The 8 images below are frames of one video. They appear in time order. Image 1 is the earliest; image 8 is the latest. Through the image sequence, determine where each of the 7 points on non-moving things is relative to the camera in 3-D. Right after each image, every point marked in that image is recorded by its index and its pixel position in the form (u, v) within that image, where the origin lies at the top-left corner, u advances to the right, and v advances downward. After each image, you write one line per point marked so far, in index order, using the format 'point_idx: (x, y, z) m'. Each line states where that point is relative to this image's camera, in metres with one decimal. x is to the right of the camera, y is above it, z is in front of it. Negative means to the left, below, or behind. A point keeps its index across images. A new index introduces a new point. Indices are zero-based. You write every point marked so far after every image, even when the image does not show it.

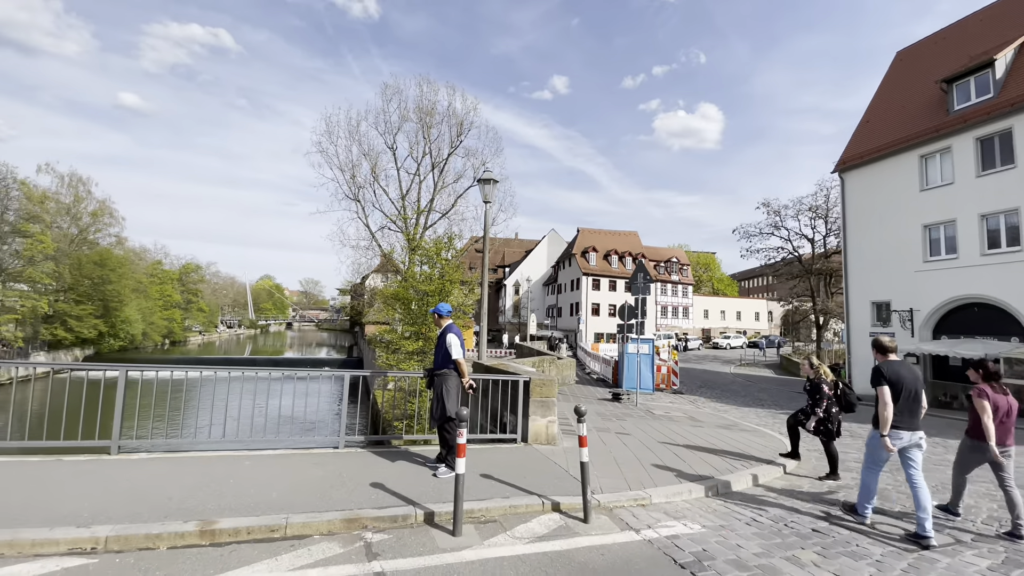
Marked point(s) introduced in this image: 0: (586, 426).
0: (+0.5, -1.0, +3.6) m
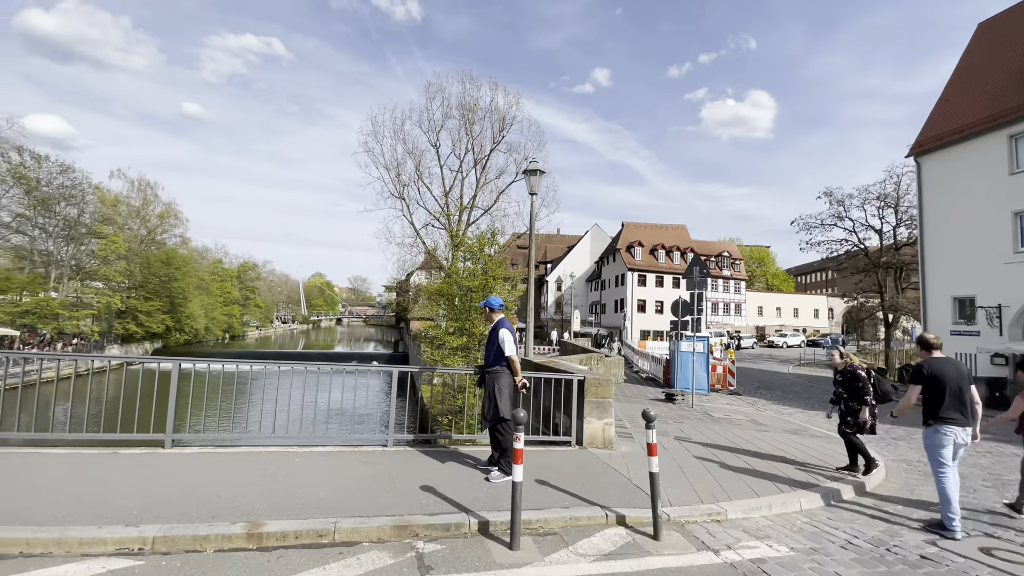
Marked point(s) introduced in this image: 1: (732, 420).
0: (+0.9, -0.9, +3.3) m
1: (+3.6, -2.2, +8.4) m
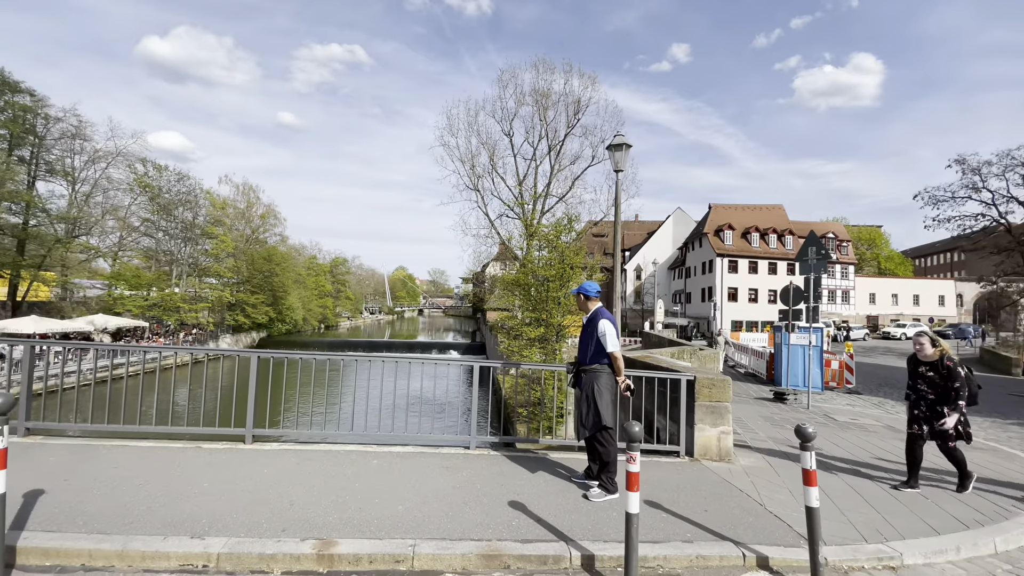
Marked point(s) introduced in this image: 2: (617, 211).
0: (+1.5, -0.8, +2.5) m
1: (+4.9, -1.9, +7.2) m
2: (+1.8, +1.3, +8.7) m
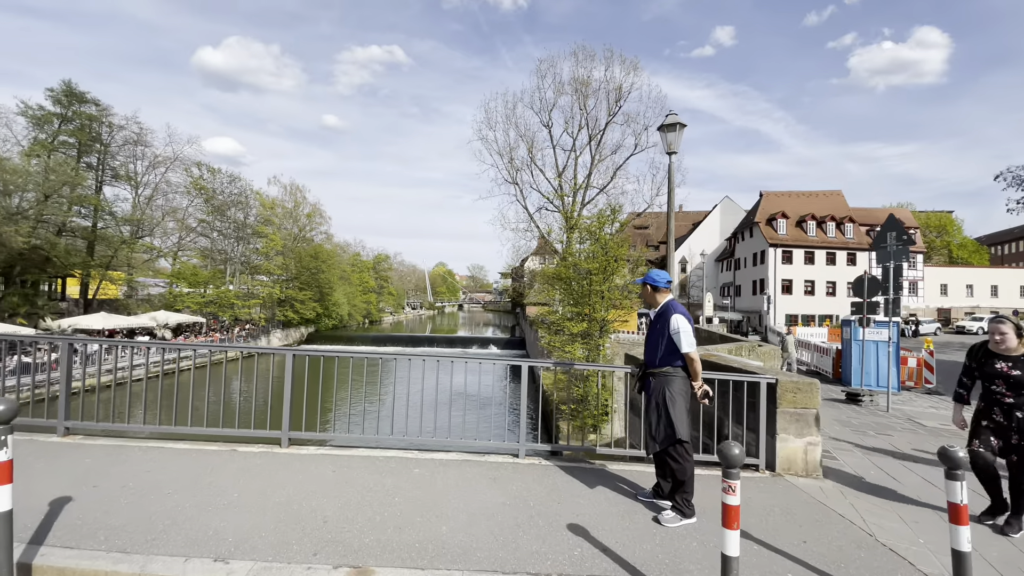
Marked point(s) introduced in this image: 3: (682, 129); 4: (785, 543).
0: (+1.7, -0.8, +2.0) m
1: (+5.5, -1.8, +6.4) m
2: (+2.5, +1.4, +8.1) m
3: (+2.7, +2.5, +8.2) m
4: (+1.4, -1.3, +2.7) m
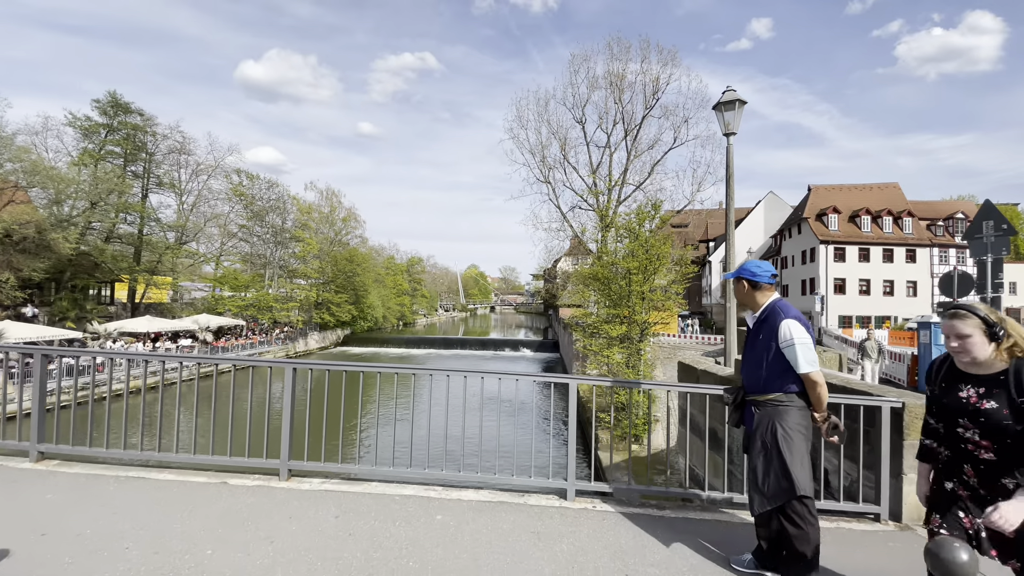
0: (+1.9, -0.7, +1.1) m
1: (+5.9, -1.7, +5.2) m
2: (+3.0, +1.4, +7.1) m
3: (+3.2, +2.5, +7.2) m
4: (+1.6, -1.3, +1.8) m
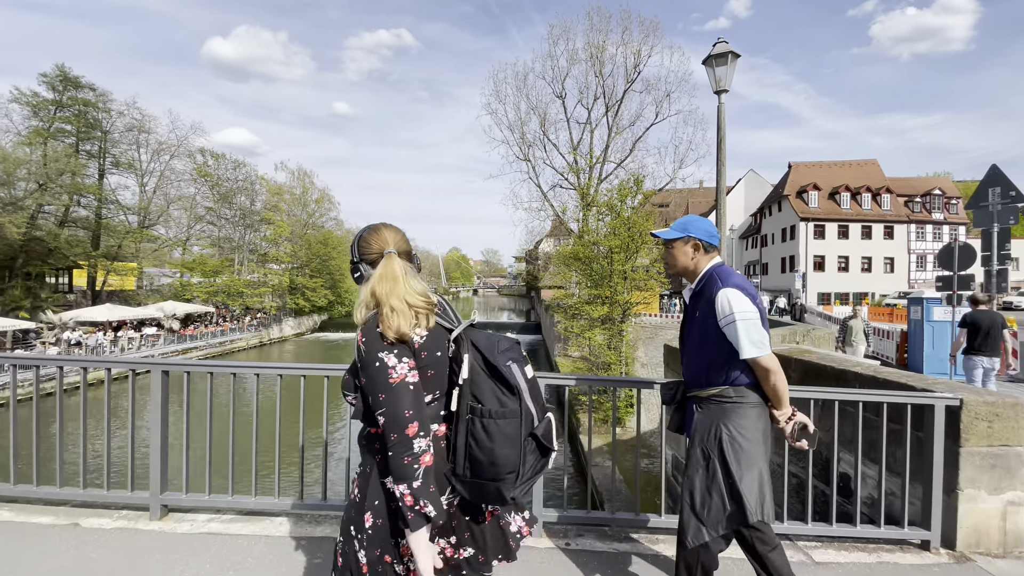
0: (+1.7, -0.7, +0.3) m
1: (+5.6, -1.5, +4.7) m
2: (+2.5, +1.7, +6.4) m
3: (+2.8, +2.8, +6.4) m
4: (+1.4, -1.2, +1.0) m
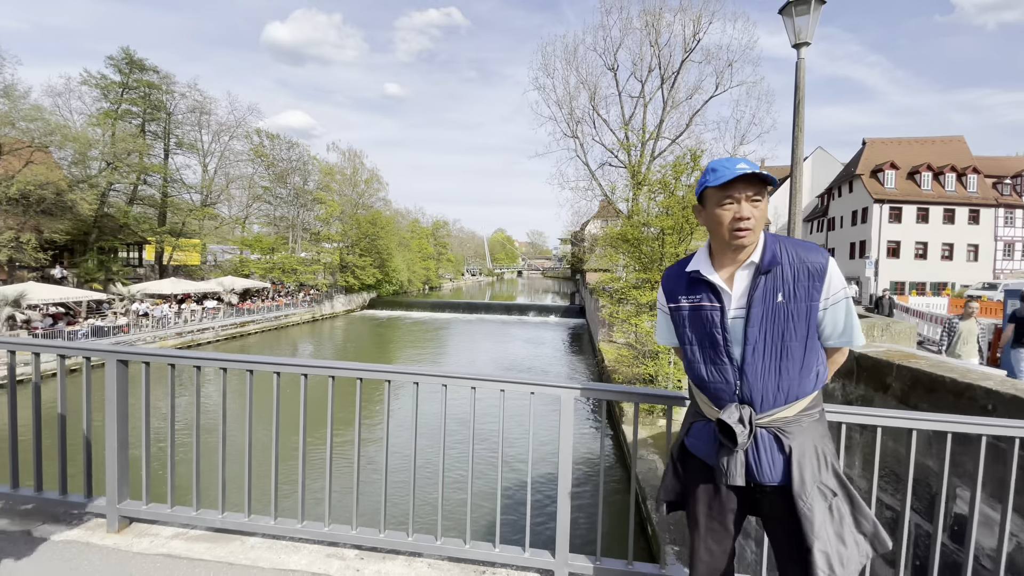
0: (+1.6, -0.7, -0.4) m
1: (+5.8, -1.4, +3.6) m
2: (+3.0, +1.9, +5.4) m
3: (+3.3, +3.0, +5.4) m
4: (+1.4, -1.2, +0.3) m
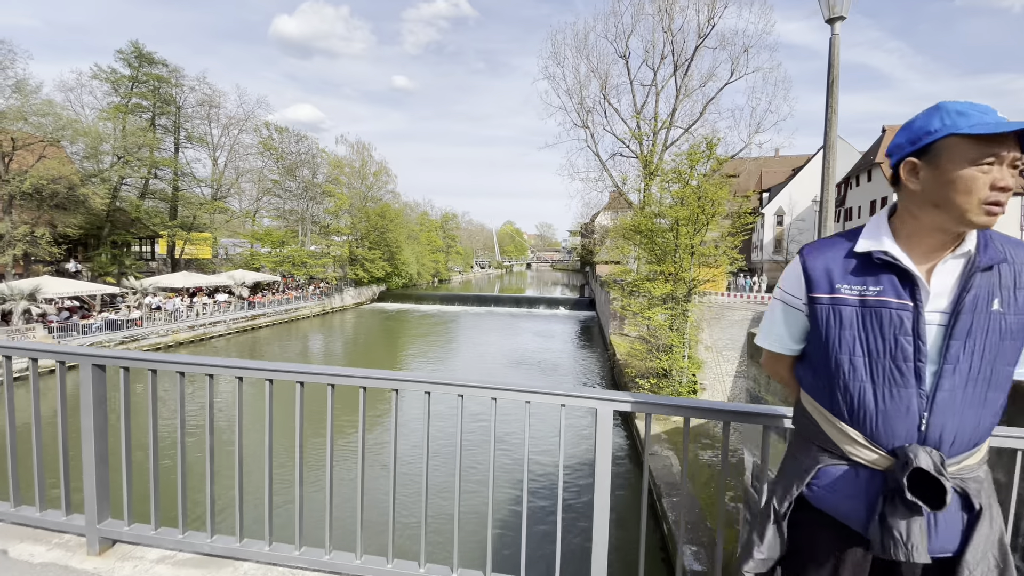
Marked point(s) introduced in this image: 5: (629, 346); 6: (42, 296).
0: (+1.7, -0.7, -0.7) m
1: (+6.0, -1.4, +3.2) m
2: (+3.2, +2.0, +5.1) m
3: (+3.4, +3.1, +5.1) m
4: (+1.4, -1.2, +0.1) m
5: (+3.5, -1.7, +15.3) m
6: (-17.7, -0.3, +19.4) m
